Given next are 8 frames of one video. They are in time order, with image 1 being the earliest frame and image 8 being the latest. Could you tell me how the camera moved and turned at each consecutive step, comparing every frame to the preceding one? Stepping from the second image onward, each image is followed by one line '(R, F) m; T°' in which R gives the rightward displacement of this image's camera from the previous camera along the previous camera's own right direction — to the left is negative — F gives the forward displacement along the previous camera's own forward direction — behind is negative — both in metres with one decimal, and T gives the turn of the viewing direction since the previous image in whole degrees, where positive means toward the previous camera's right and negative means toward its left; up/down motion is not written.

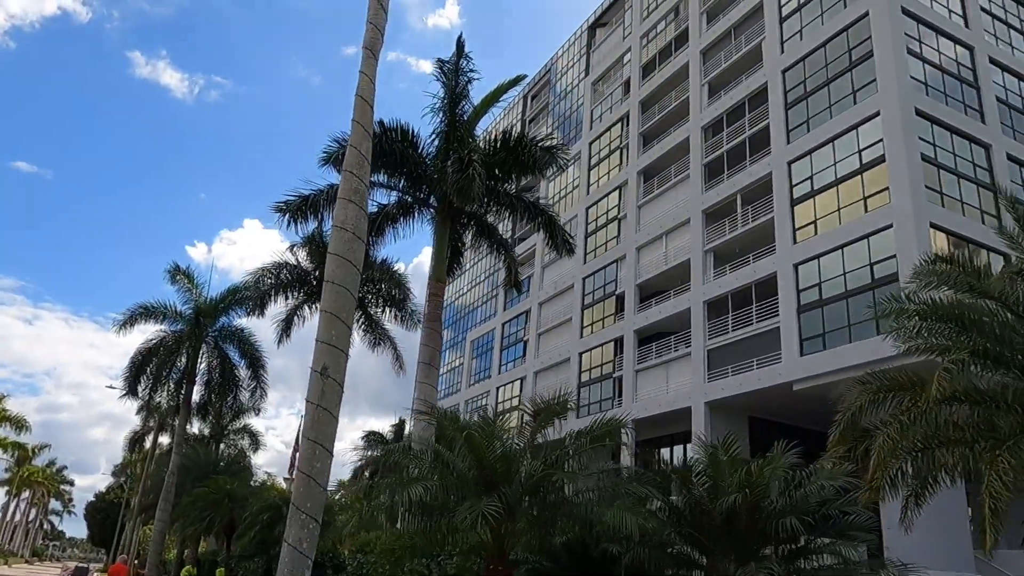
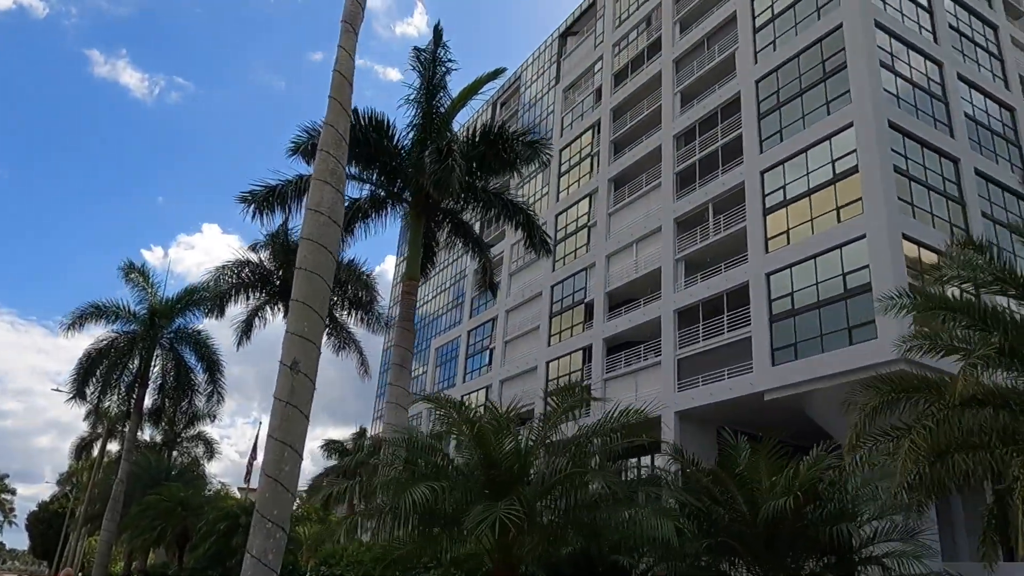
(-0.4, +0.8) m; +3°
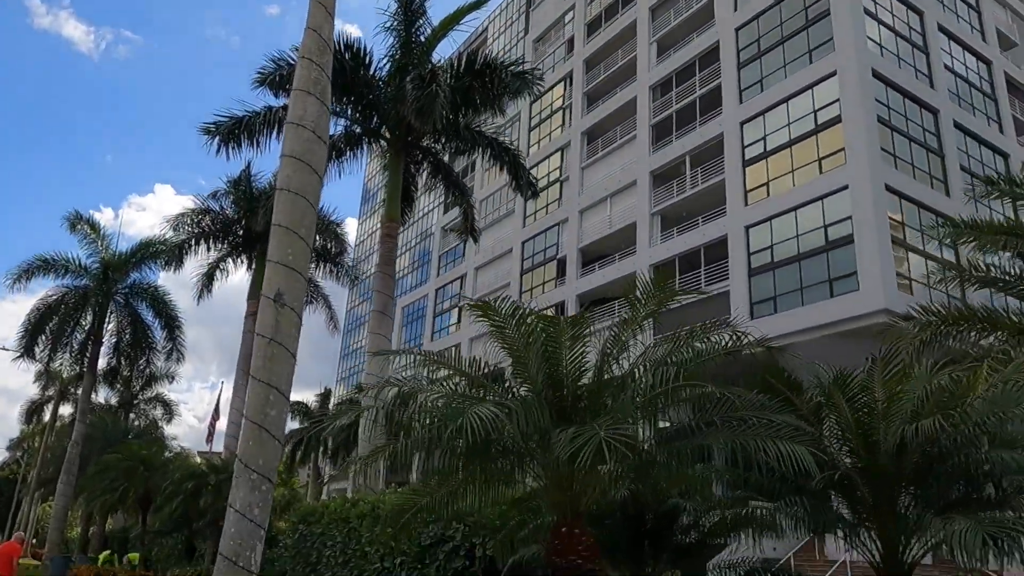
(-0.6, +1.1) m; +3°
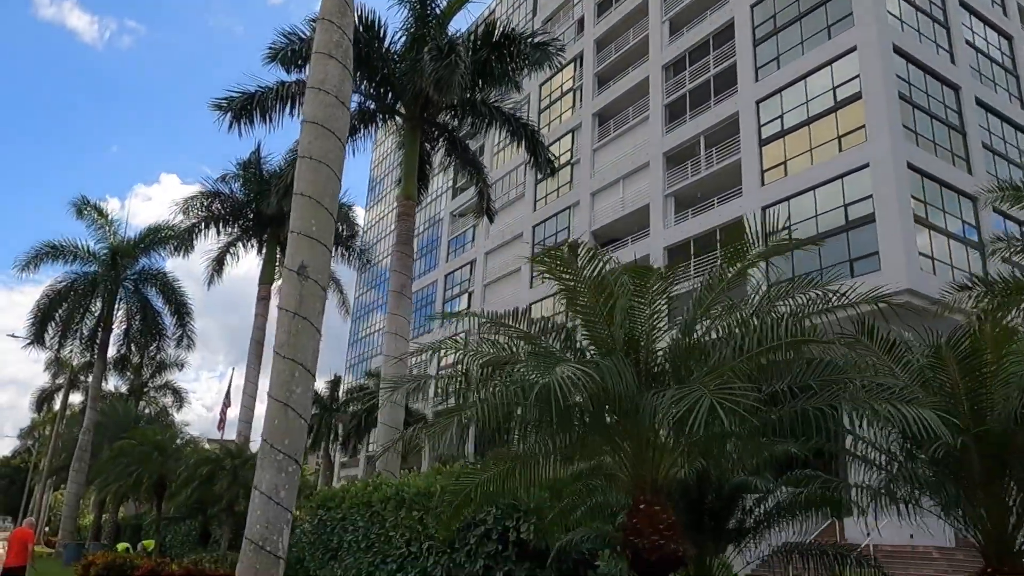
(-0.3, +0.5) m; 0°
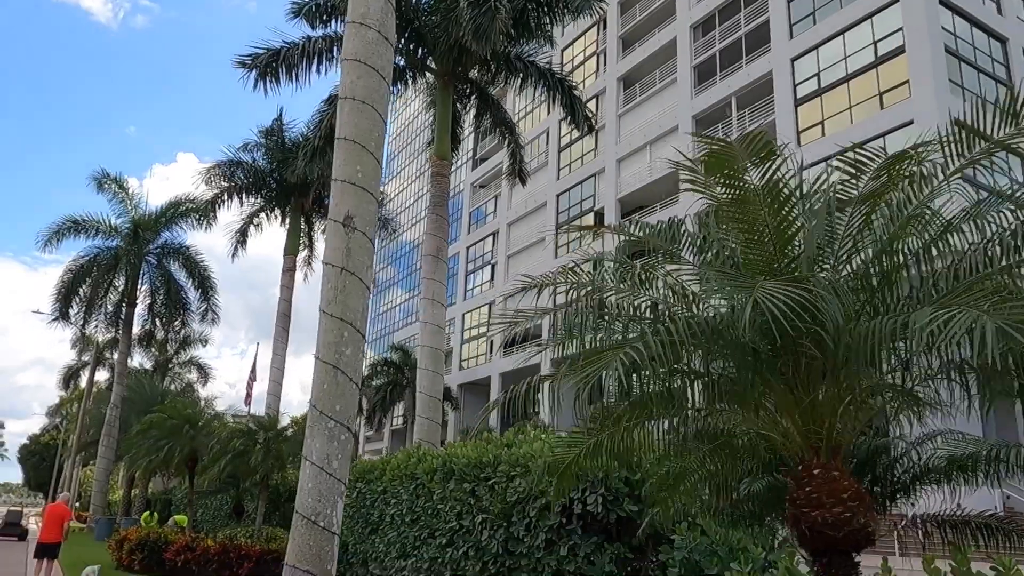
(-0.5, +0.8) m; -1°
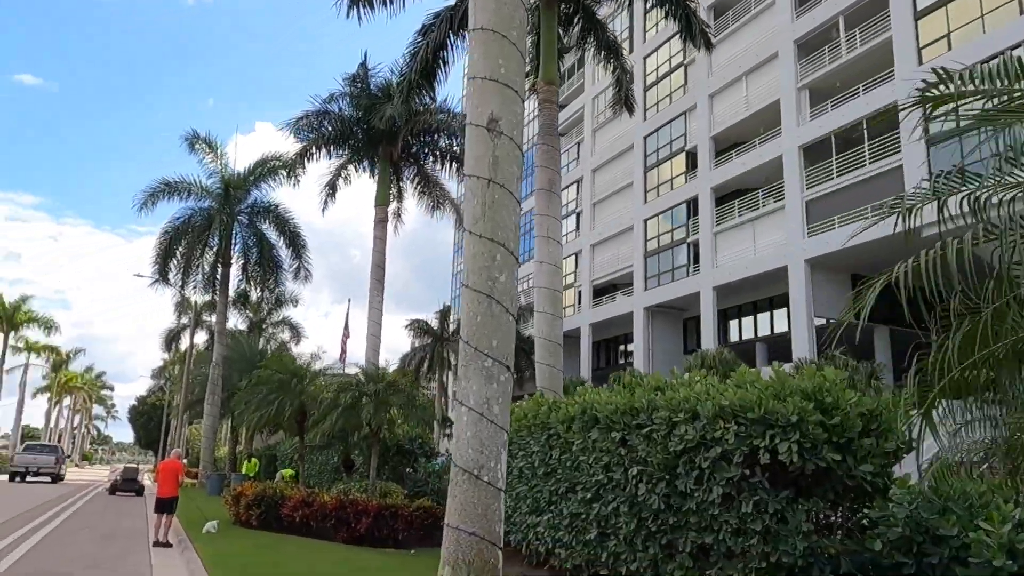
(-0.9, +1.2) m; -6°
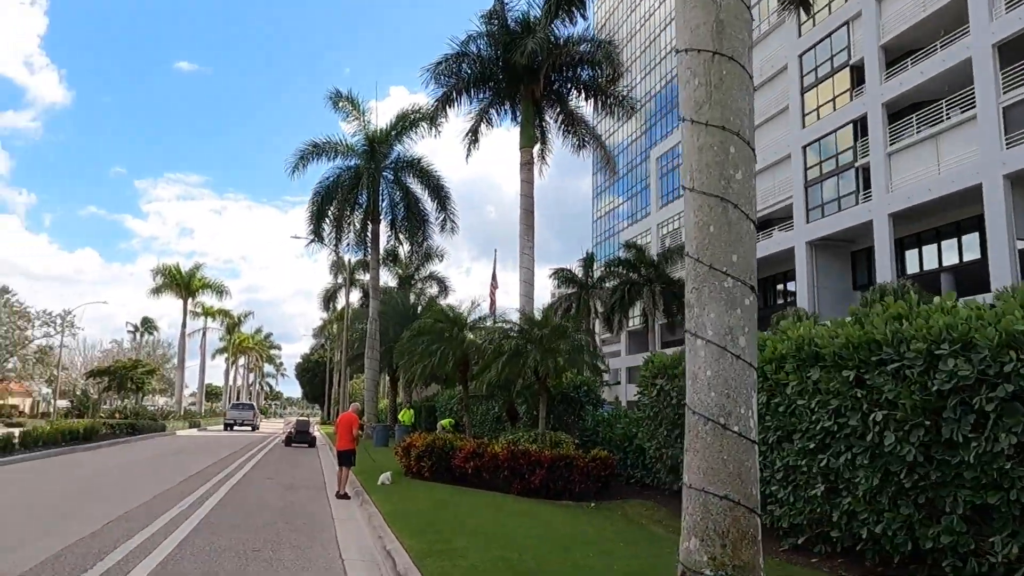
(-0.7, +1.1) m; -10°
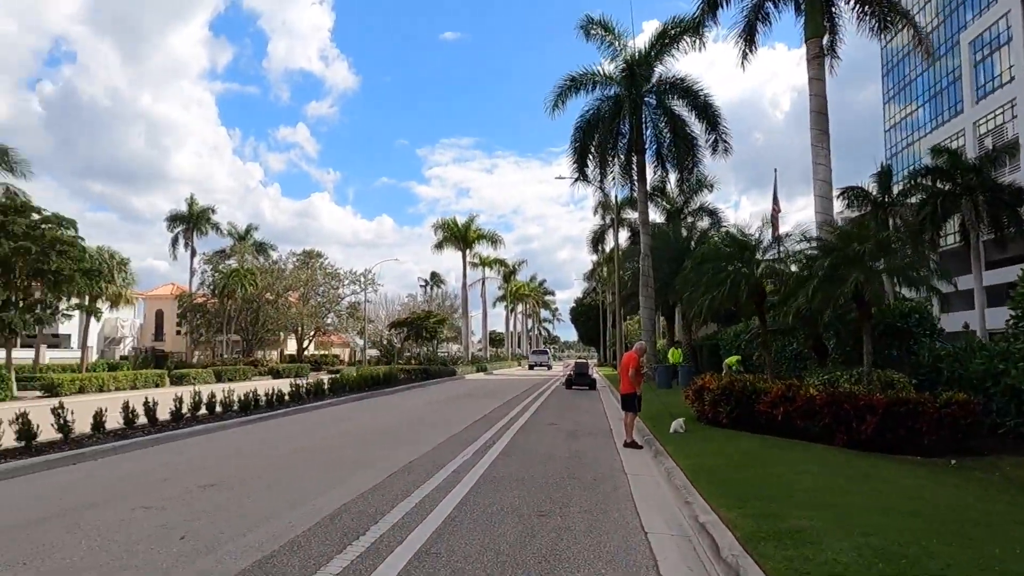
(-0.5, +1.8) m; -20°
